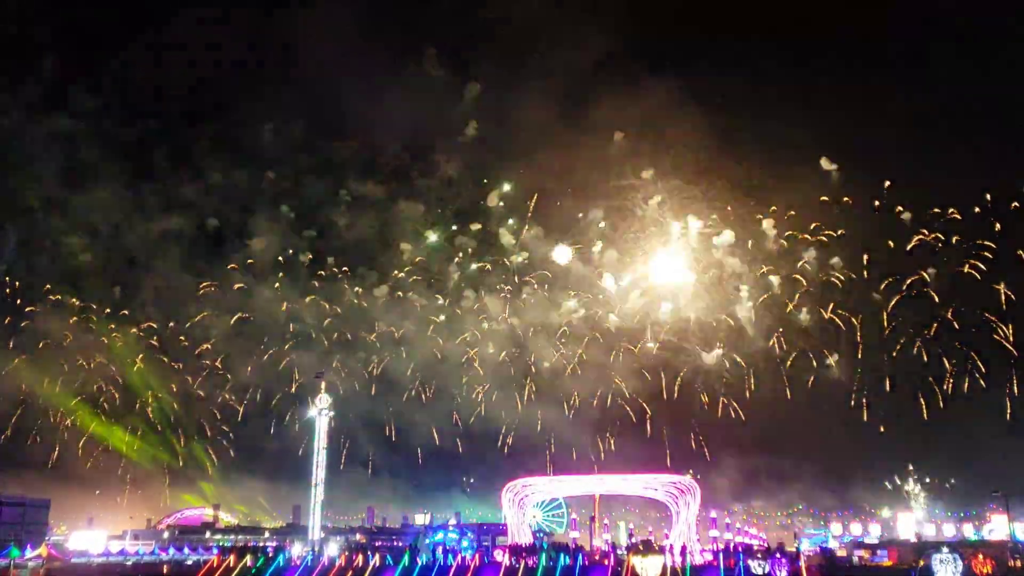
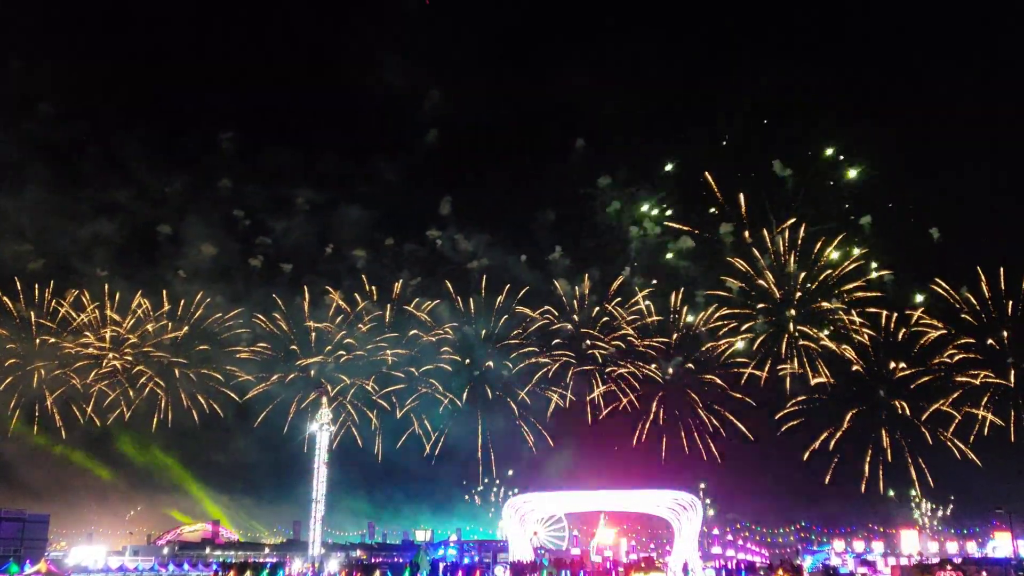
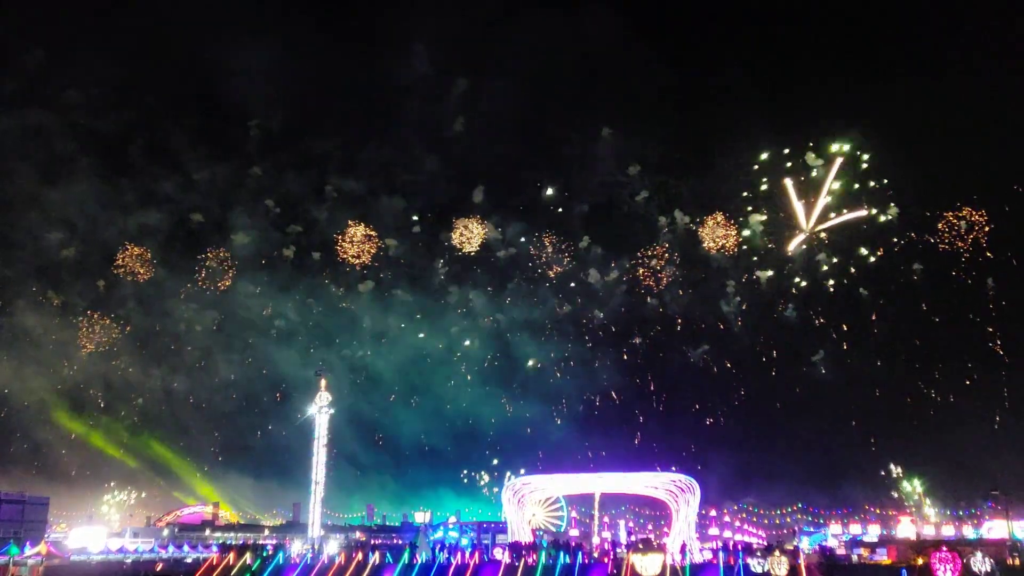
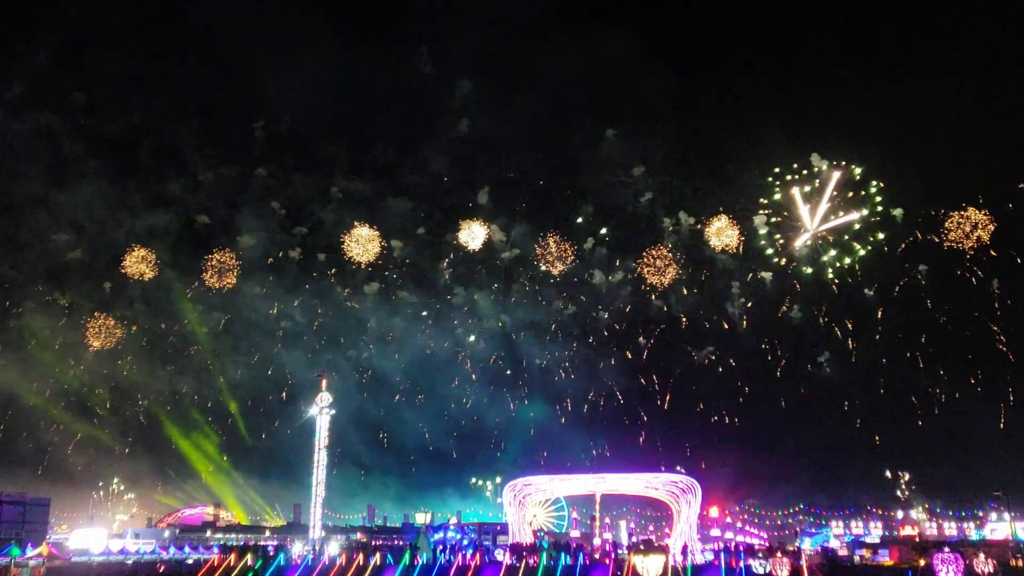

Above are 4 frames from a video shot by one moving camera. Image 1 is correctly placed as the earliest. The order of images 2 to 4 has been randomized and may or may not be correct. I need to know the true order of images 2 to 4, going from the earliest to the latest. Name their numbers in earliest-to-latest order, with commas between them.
4, 3, 2
